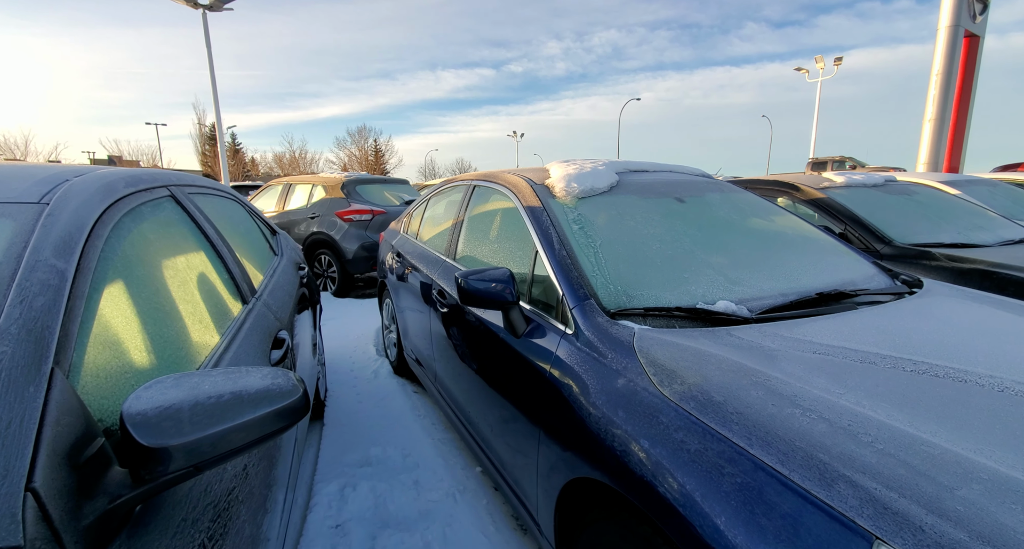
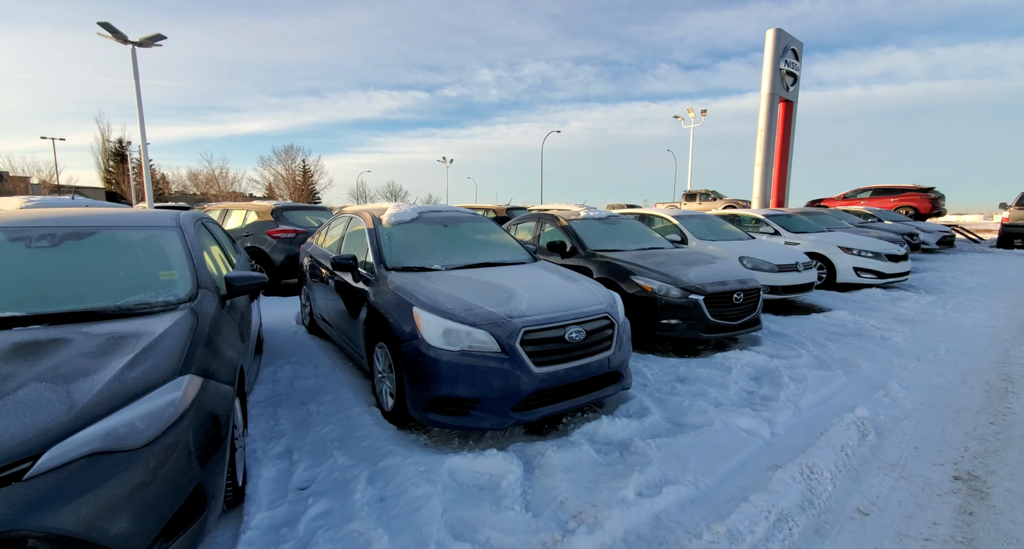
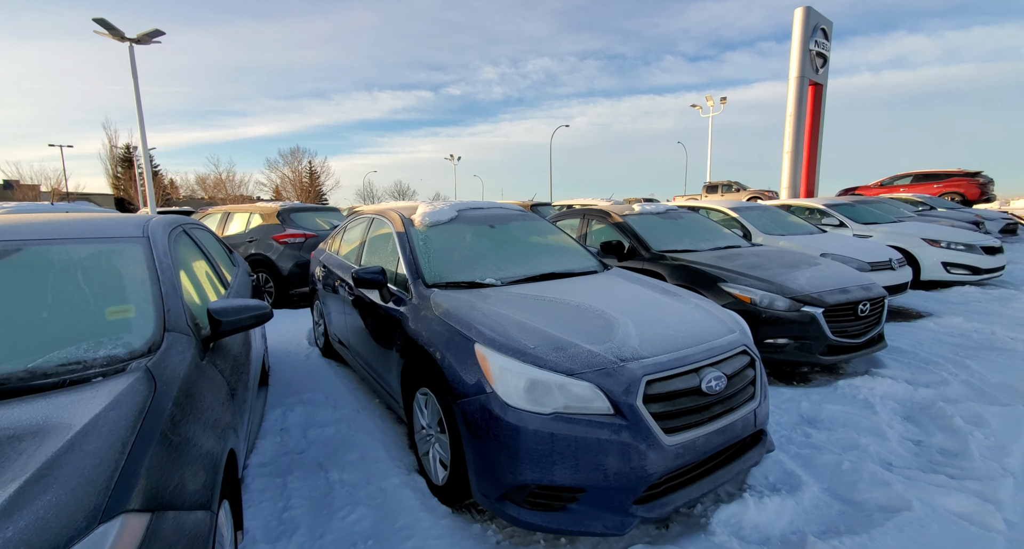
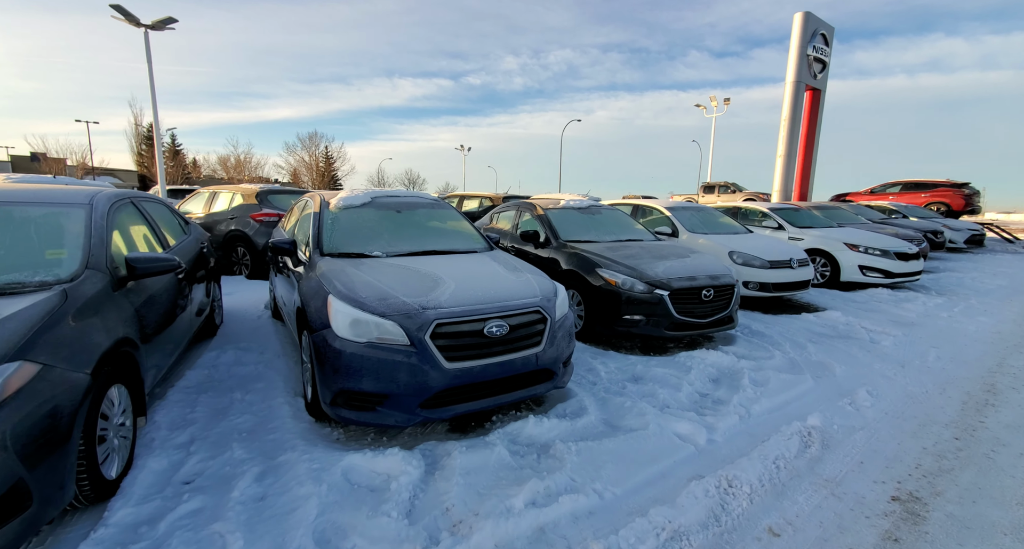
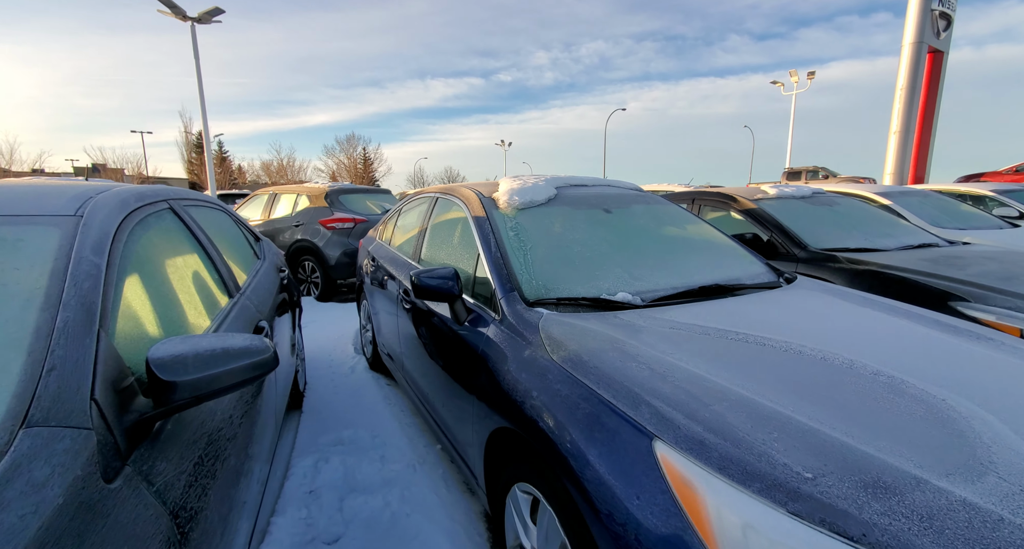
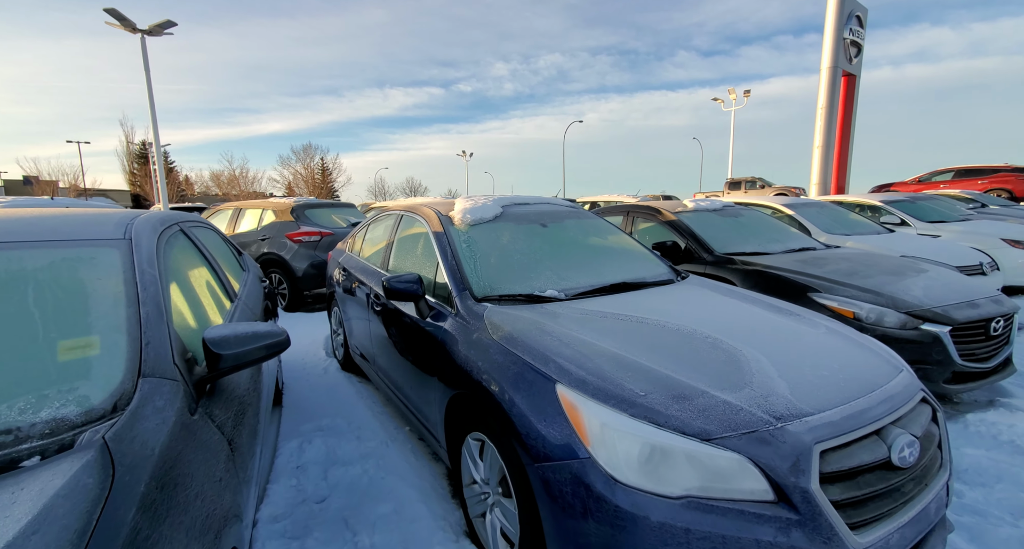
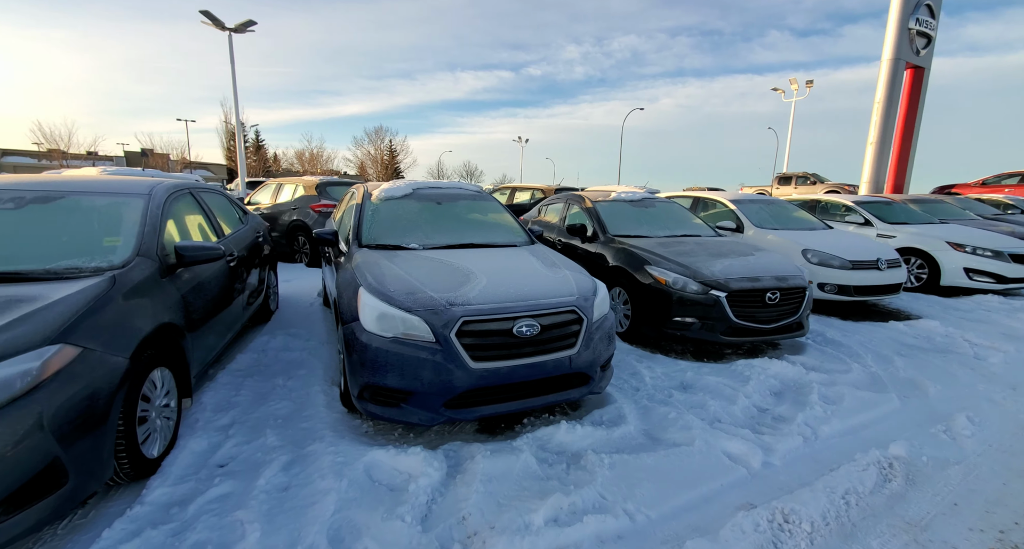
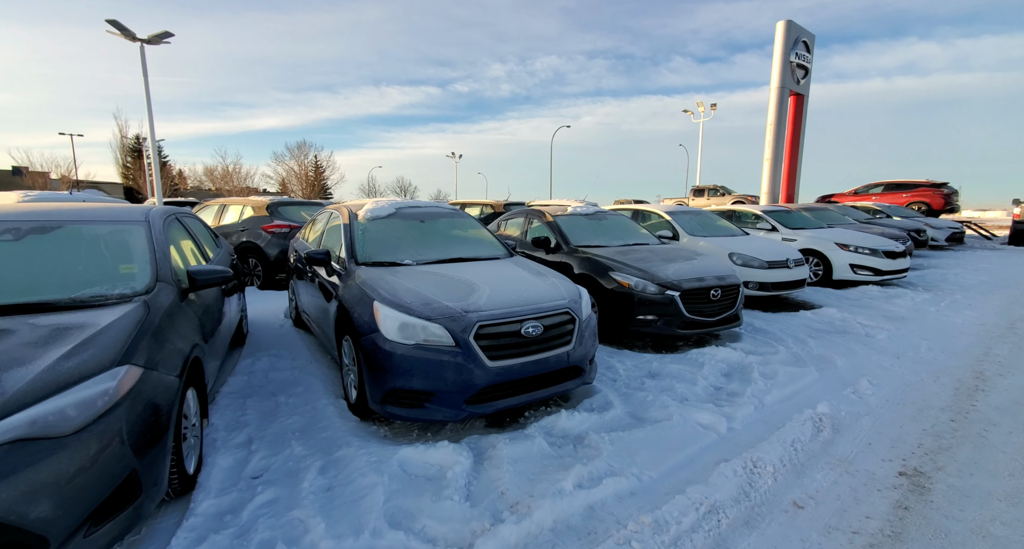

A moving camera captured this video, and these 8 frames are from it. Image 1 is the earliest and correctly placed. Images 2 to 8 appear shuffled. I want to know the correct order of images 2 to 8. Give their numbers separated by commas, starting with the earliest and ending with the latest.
5, 6, 3, 2, 8, 4, 7
